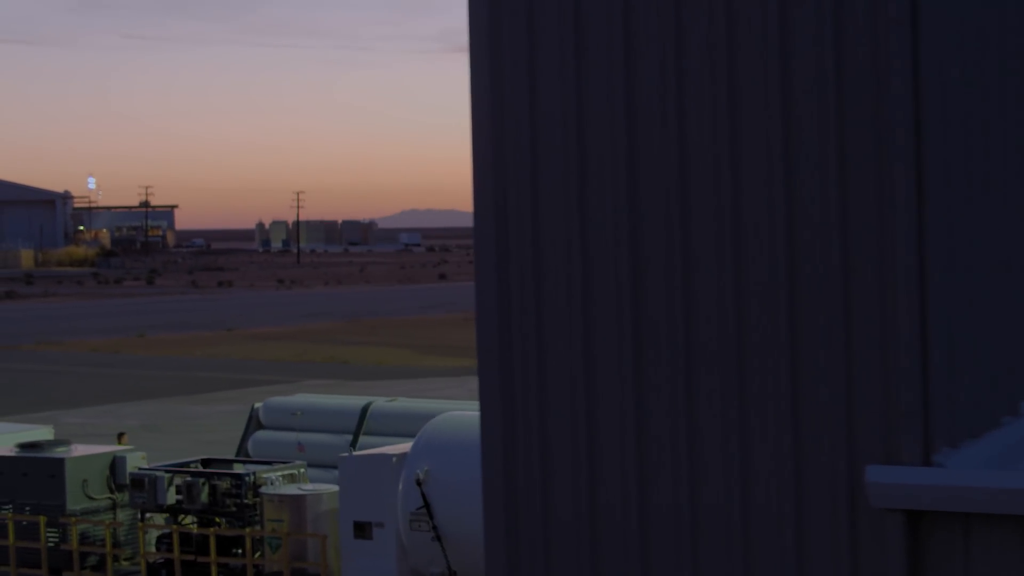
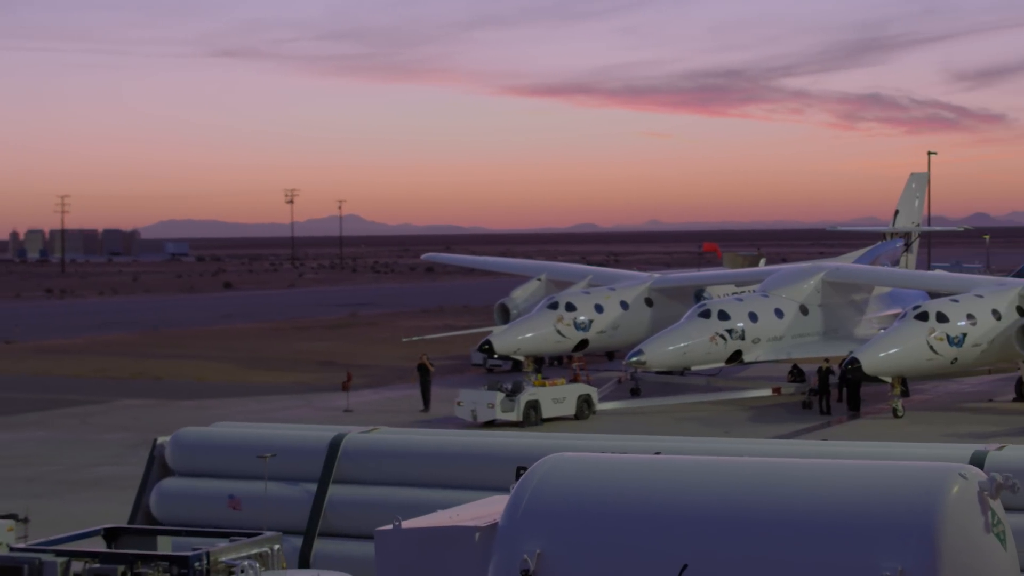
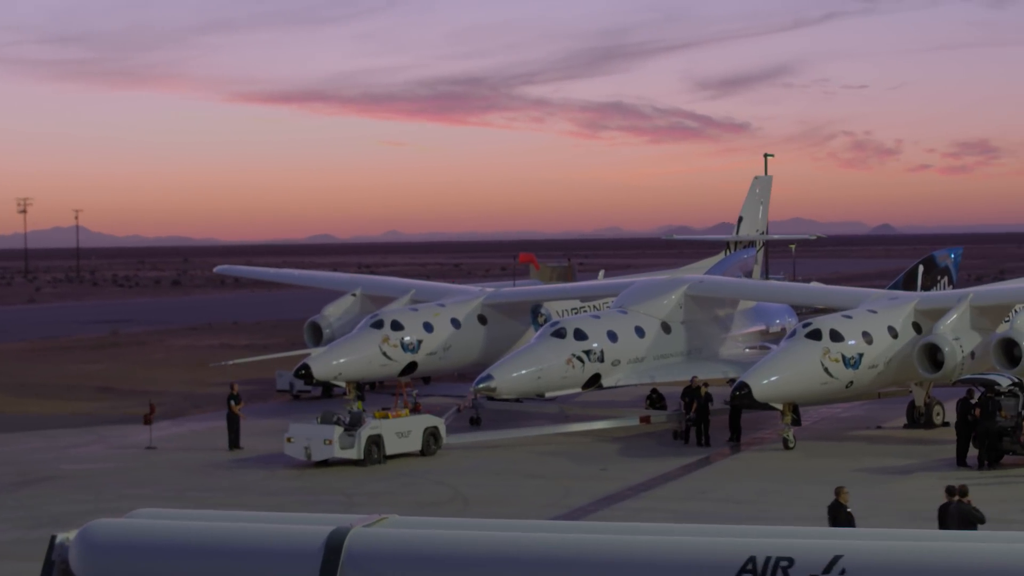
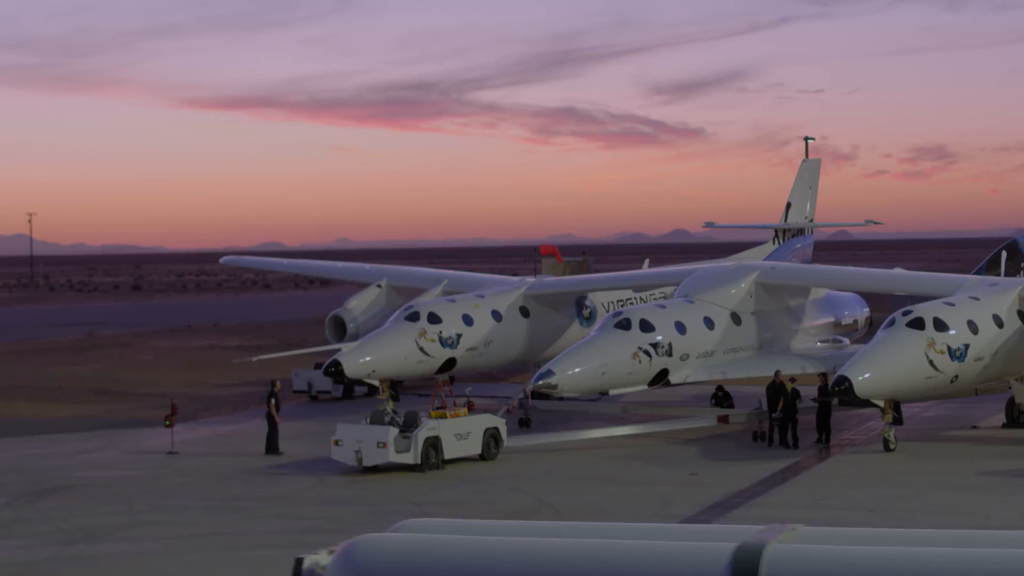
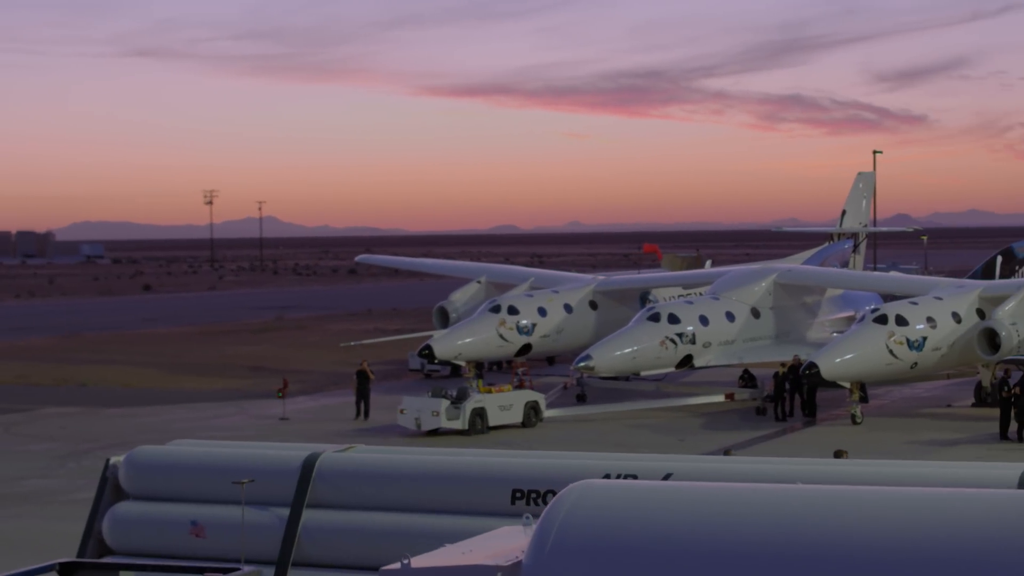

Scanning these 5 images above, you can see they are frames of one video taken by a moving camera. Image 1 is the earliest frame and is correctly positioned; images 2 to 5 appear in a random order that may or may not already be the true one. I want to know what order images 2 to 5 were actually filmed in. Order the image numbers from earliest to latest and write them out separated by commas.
2, 5, 3, 4
